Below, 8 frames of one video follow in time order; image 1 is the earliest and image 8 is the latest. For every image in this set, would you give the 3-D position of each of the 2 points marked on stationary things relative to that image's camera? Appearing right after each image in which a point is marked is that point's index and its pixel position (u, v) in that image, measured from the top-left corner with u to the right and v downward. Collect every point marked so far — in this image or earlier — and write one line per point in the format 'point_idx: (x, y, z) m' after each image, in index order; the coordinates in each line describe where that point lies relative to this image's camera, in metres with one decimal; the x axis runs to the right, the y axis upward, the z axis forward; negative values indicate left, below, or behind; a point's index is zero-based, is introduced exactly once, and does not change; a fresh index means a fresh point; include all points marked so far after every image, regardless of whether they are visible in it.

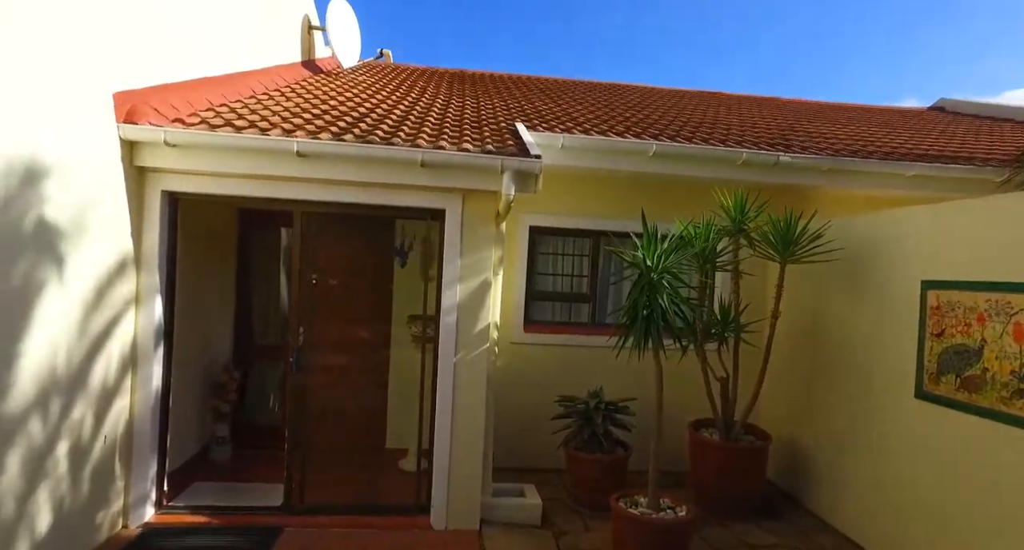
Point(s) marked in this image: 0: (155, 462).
0: (-2.3, -1.2, +4.0) m
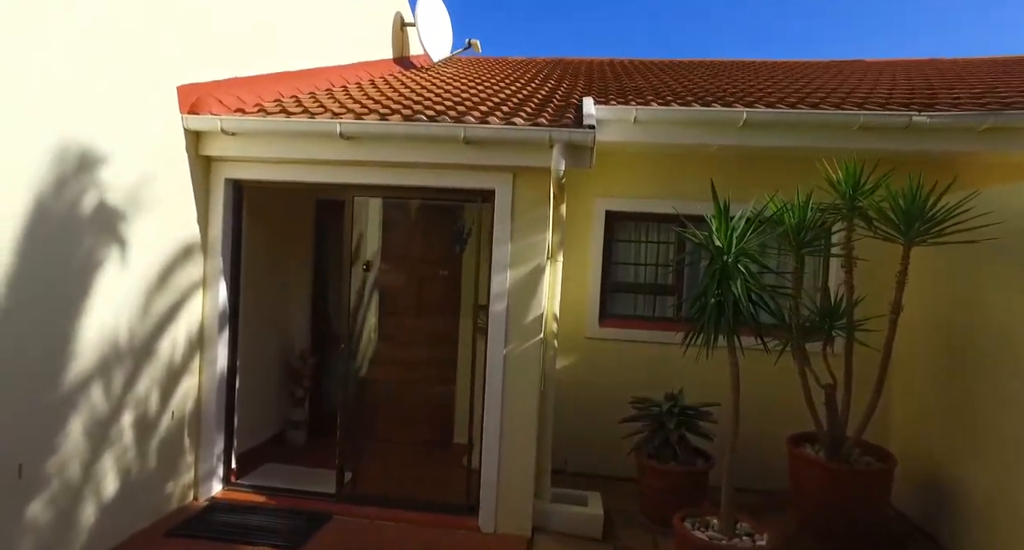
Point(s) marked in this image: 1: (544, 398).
0: (-1.9, -1.1, +4.2) m
1: (+0.2, -0.8, +4.1) m
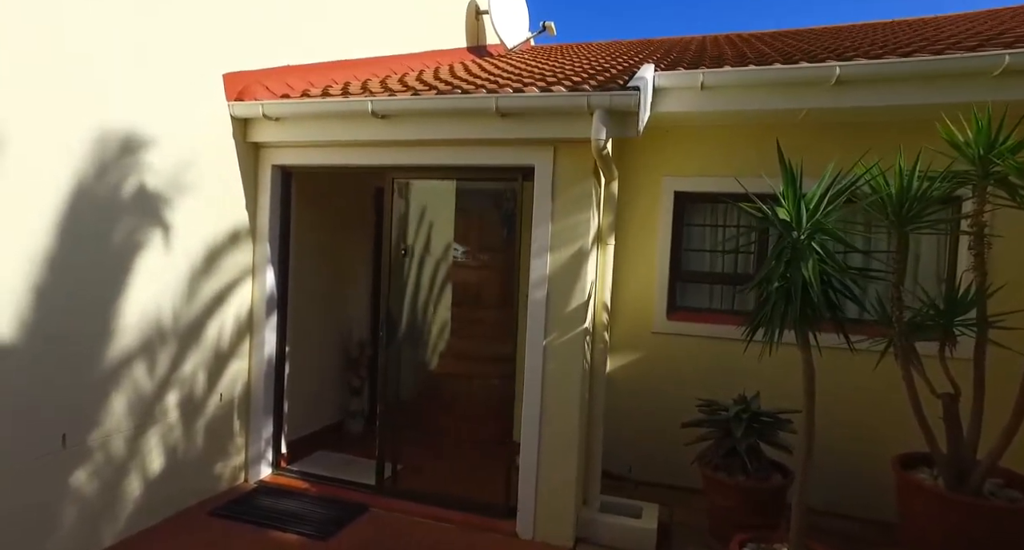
0: (-1.6, -1.0, +4.2) m
1: (+0.4, -0.7, +3.7) m
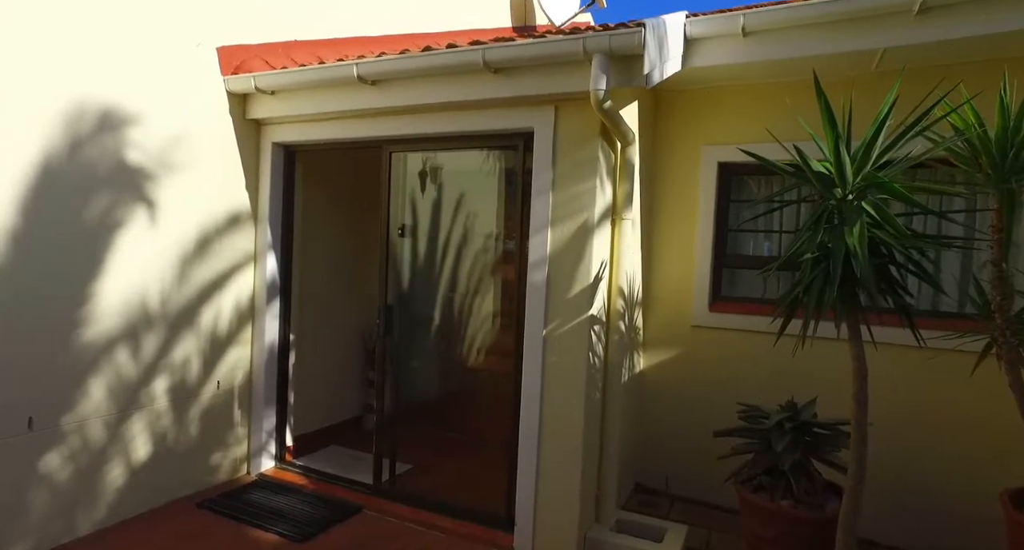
0: (-1.5, -0.9, +4.0) m
1: (+0.4, -0.6, +3.2) m
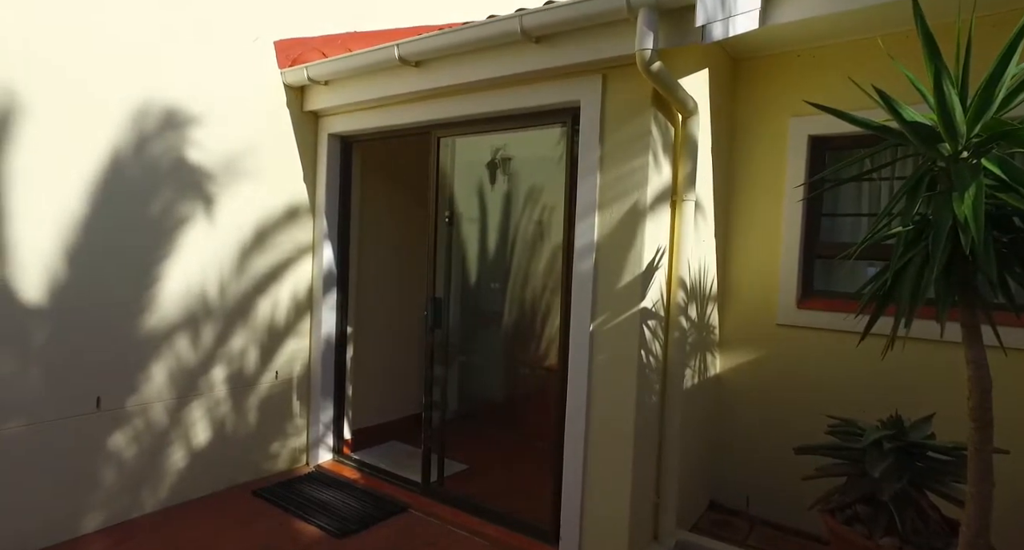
0: (-1.1, -0.8, +4.0) m
1: (+0.6, -0.5, +2.8) m
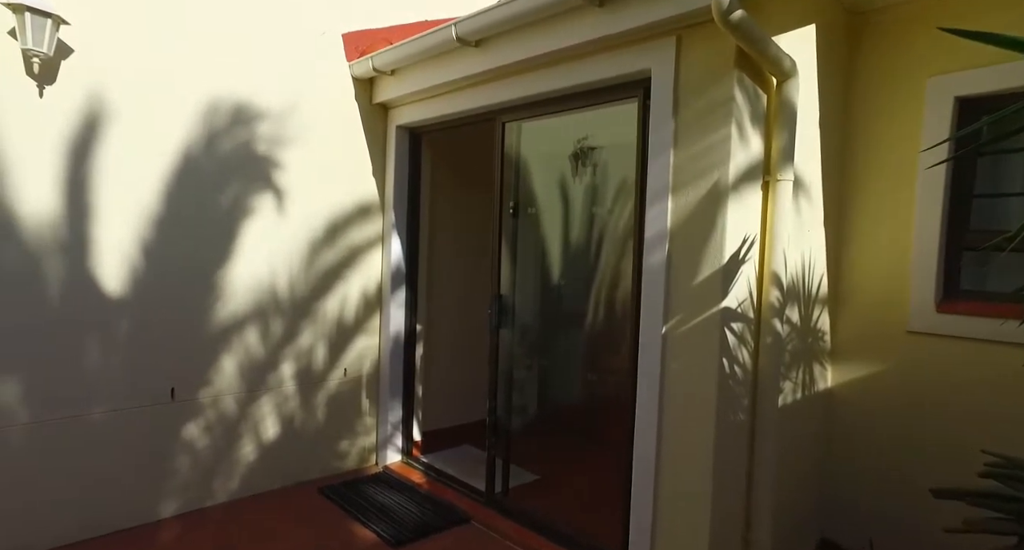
0: (-0.7, -0.8, +3.9) m
1: (+0.9, -0.5, +2.4) m
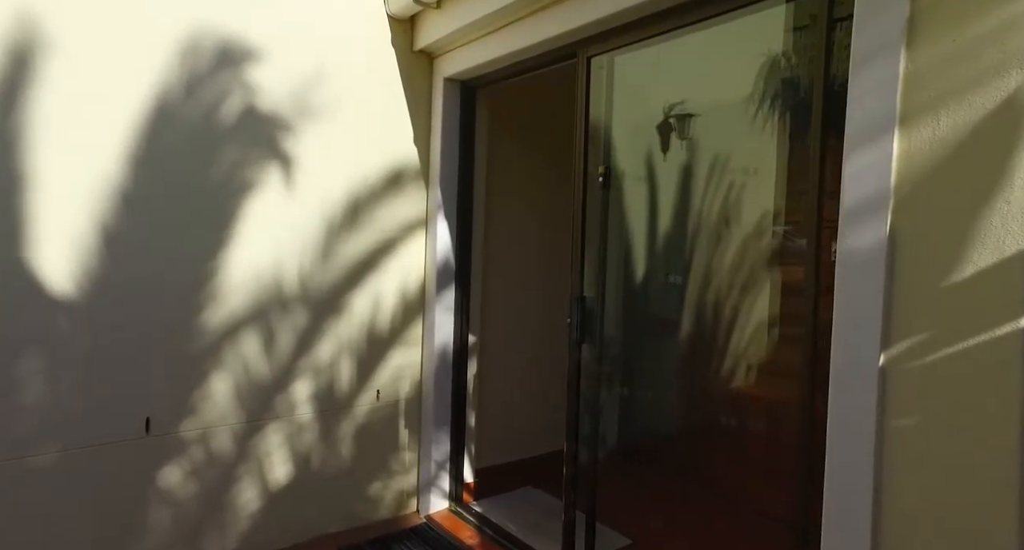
0: (-0.3, -0.8, +3.0) m
1: (+1.1, -0.5, +1.4) m
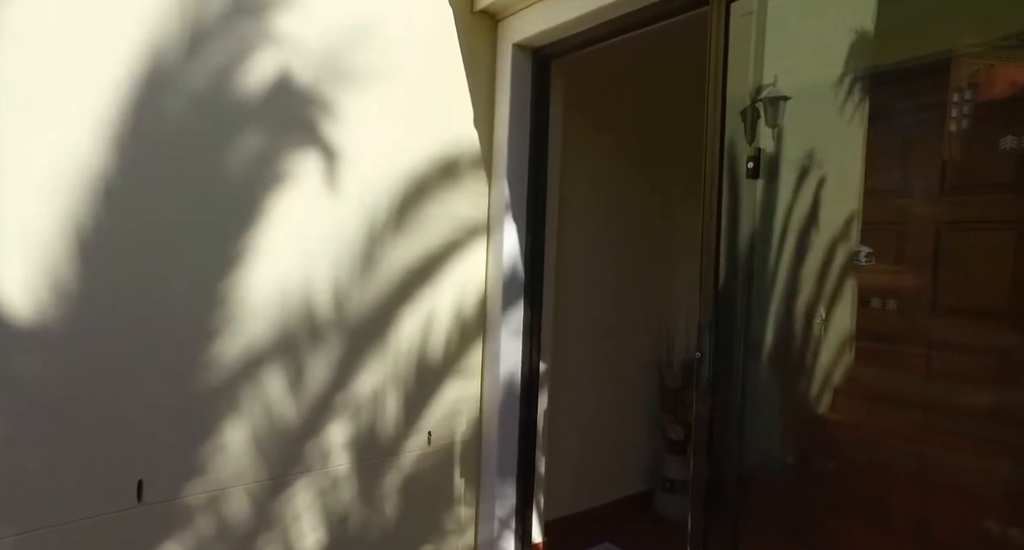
0: (0.0, -0.8, +2.4) m
1: (+1.4, -0.6, +0.7) m
